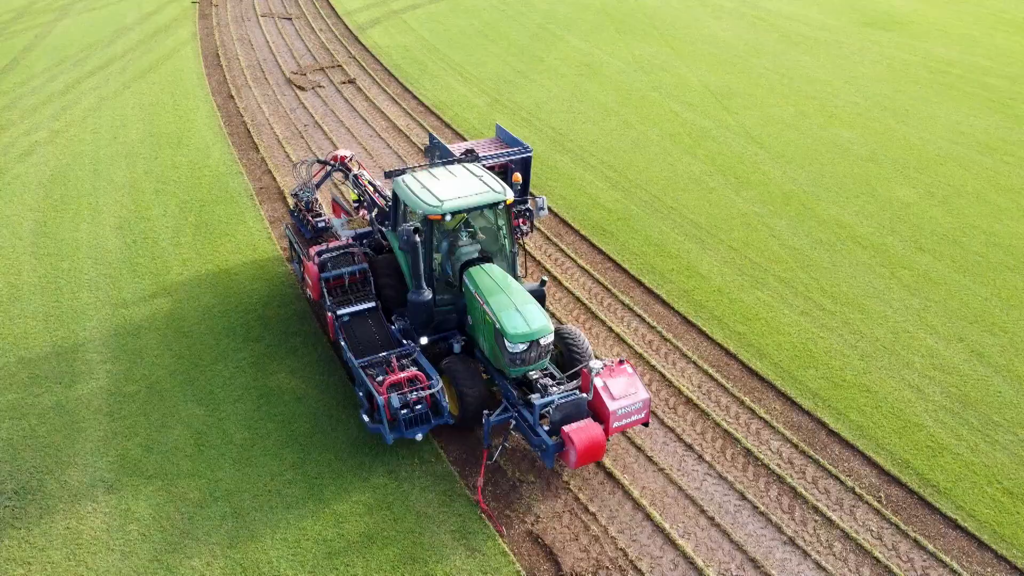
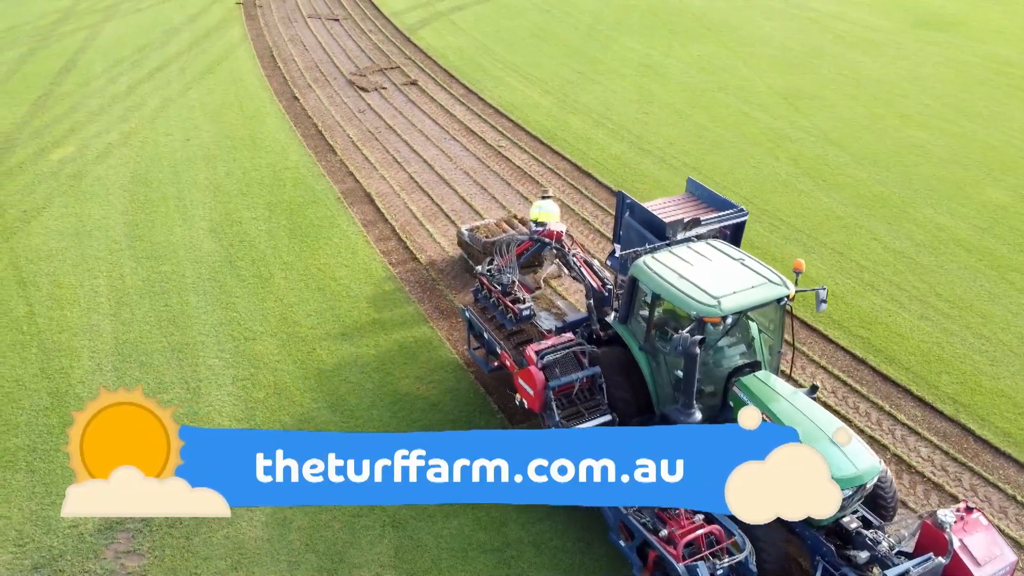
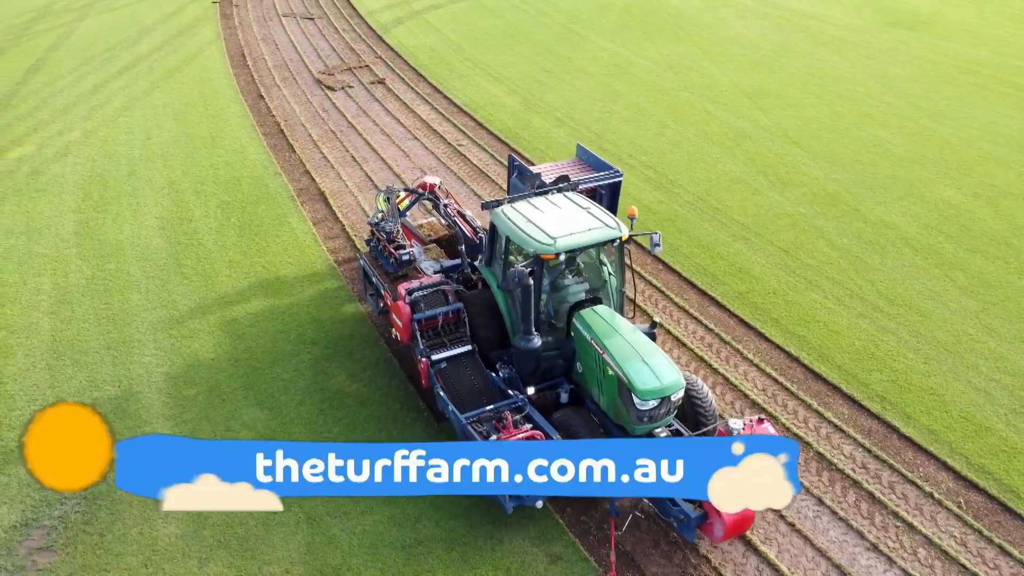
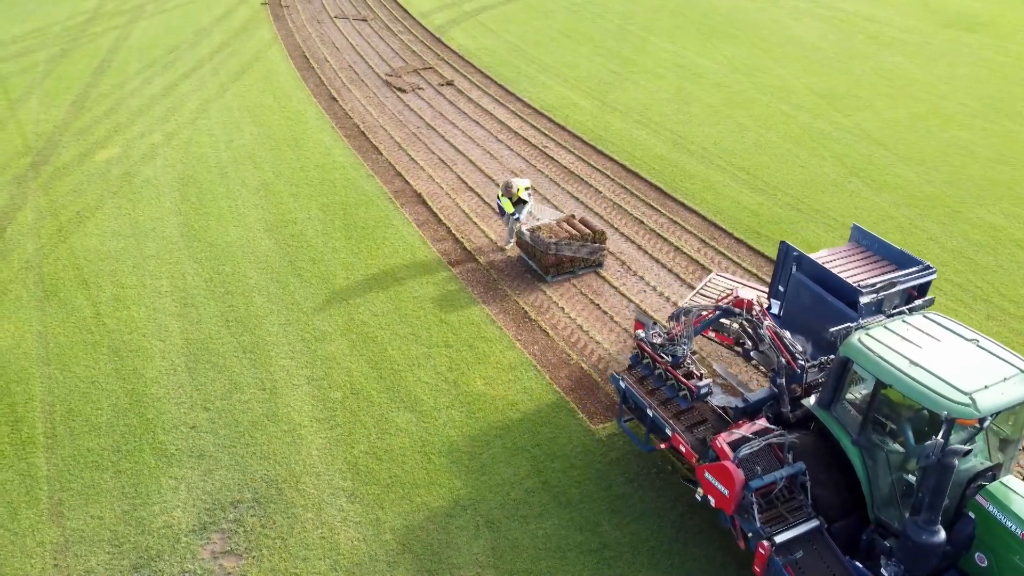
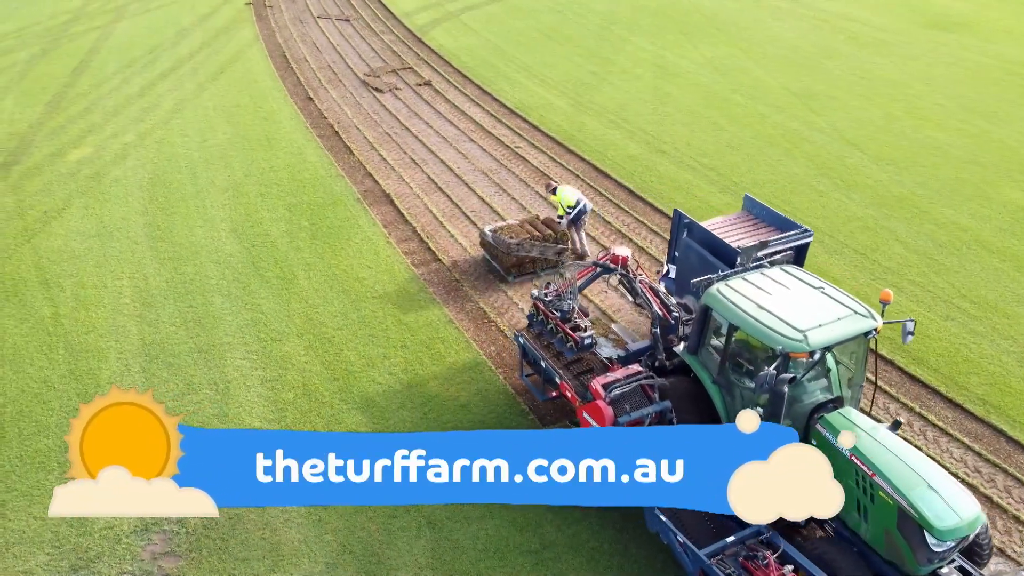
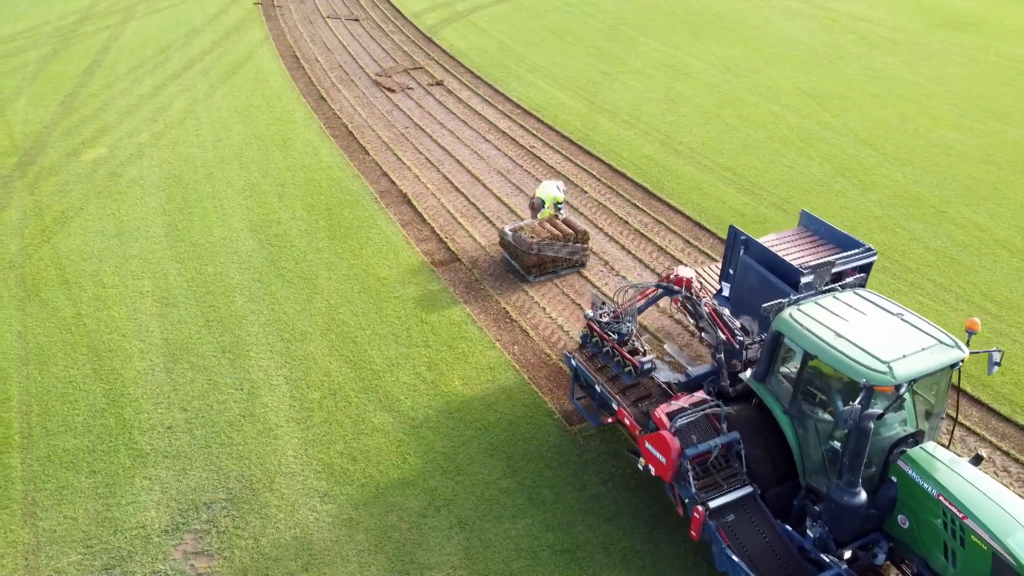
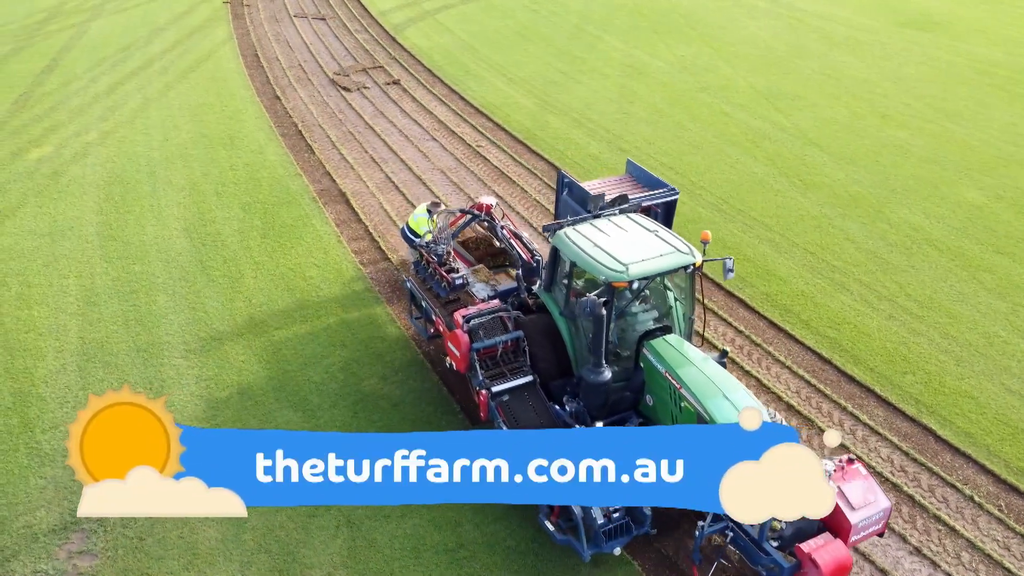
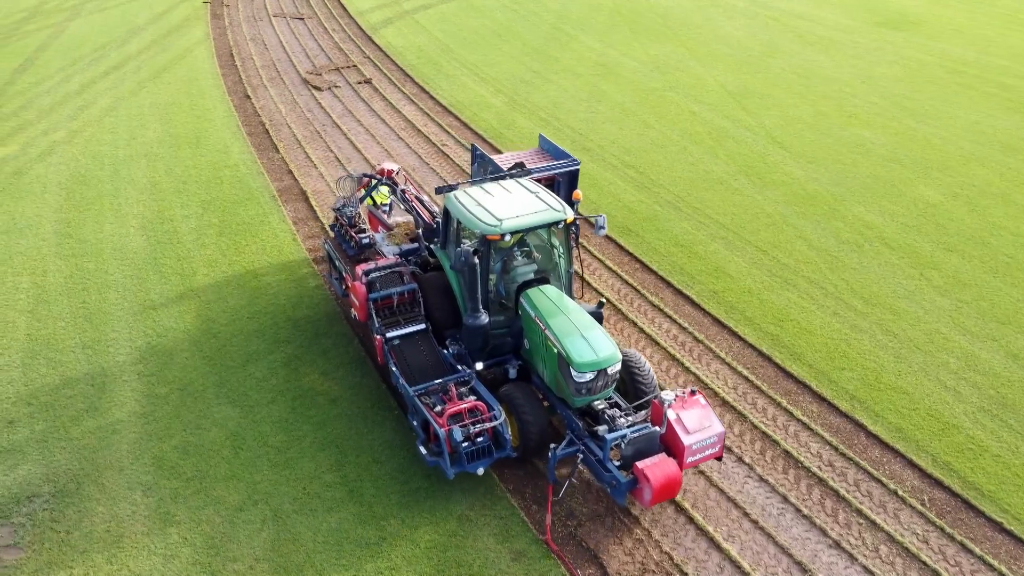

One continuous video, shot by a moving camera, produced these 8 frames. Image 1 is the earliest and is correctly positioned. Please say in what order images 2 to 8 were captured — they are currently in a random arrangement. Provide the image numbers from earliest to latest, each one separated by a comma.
8, 3, 7, 2, 5, 6, 4
